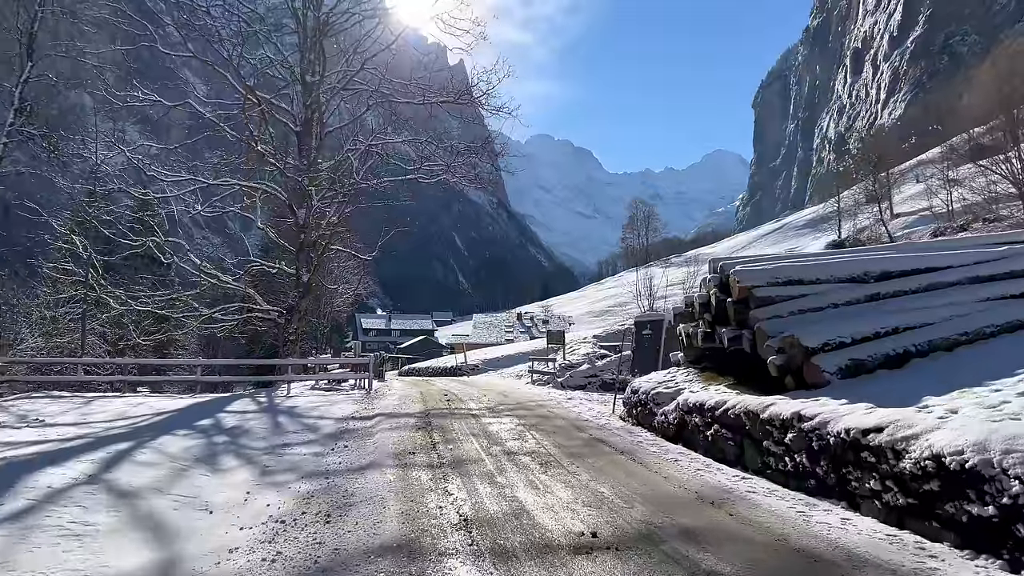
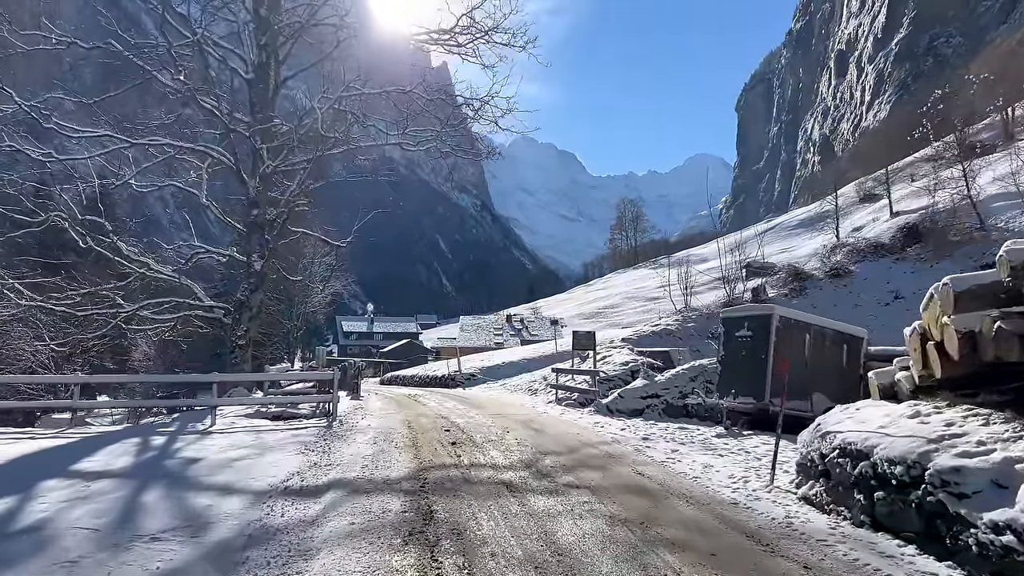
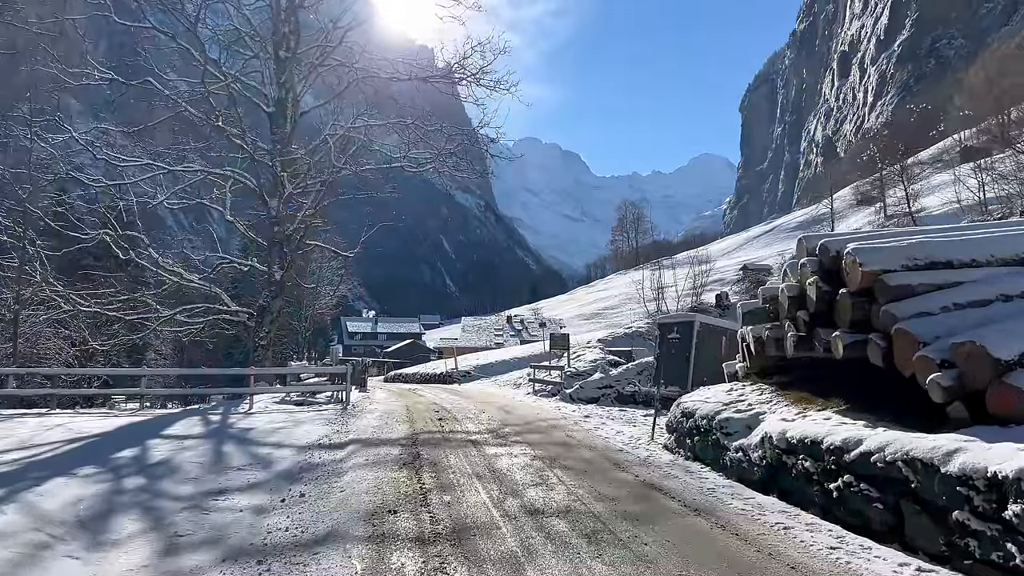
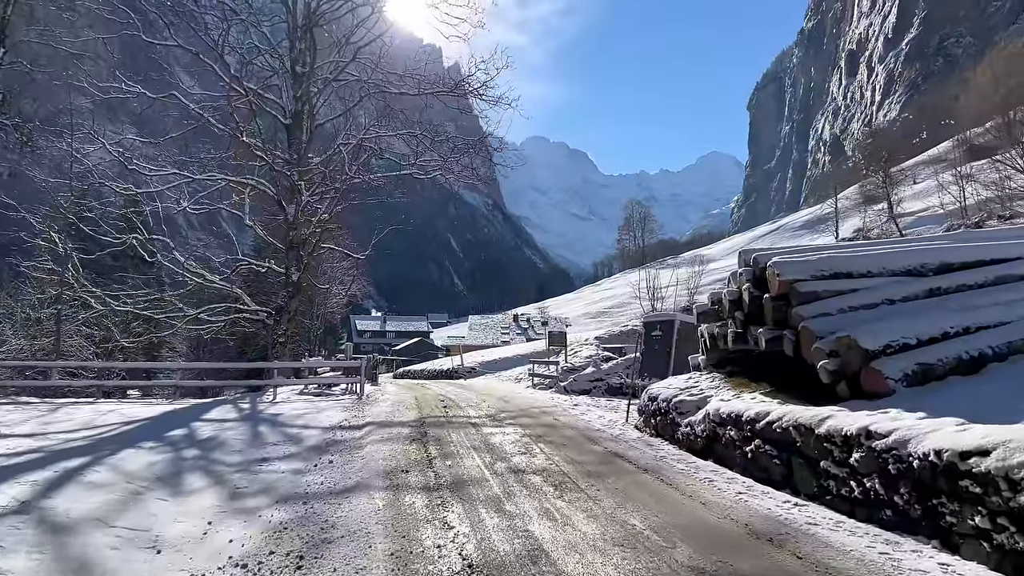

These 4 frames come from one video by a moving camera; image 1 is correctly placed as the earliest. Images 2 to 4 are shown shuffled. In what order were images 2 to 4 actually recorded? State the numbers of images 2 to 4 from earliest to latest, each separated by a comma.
4, 3, 2
